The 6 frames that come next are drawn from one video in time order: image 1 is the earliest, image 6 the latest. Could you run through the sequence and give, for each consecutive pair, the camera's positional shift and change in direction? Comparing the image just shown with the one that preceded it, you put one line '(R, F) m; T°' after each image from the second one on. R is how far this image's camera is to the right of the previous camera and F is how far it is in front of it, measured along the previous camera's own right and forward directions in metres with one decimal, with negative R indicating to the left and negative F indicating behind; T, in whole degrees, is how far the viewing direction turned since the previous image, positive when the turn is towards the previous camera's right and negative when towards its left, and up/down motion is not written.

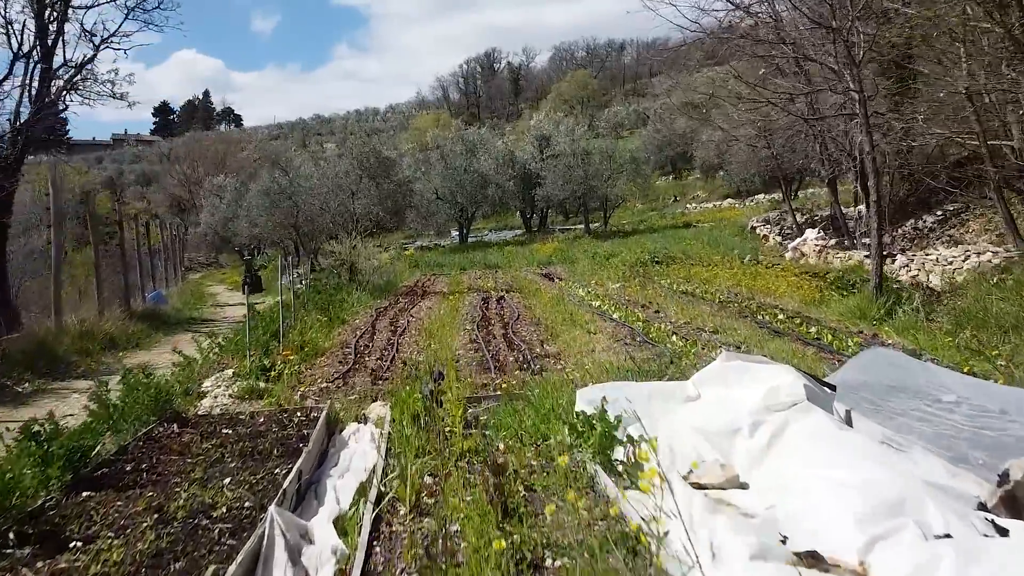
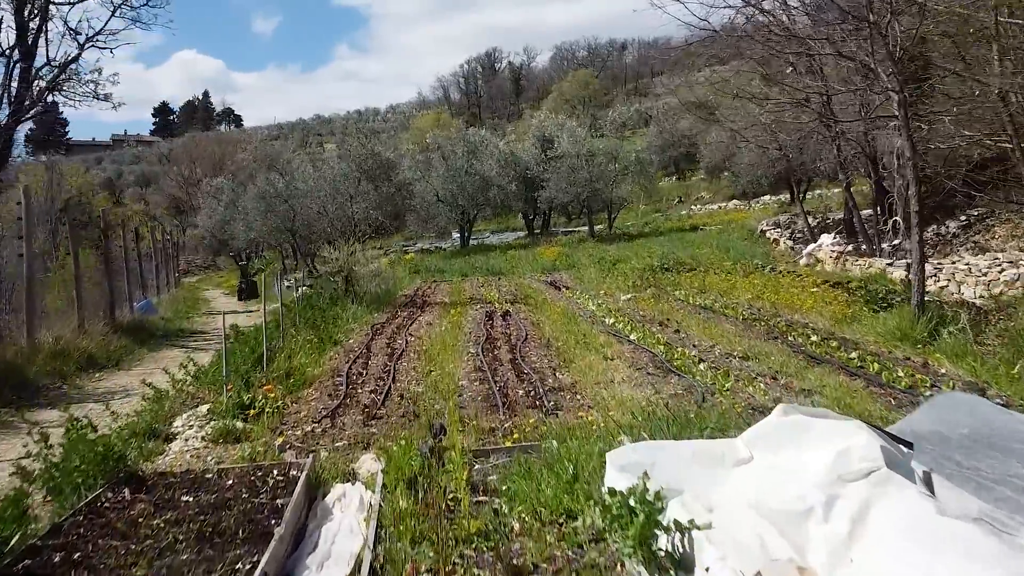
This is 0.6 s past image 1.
(-0.1, +0.7) m; 0°
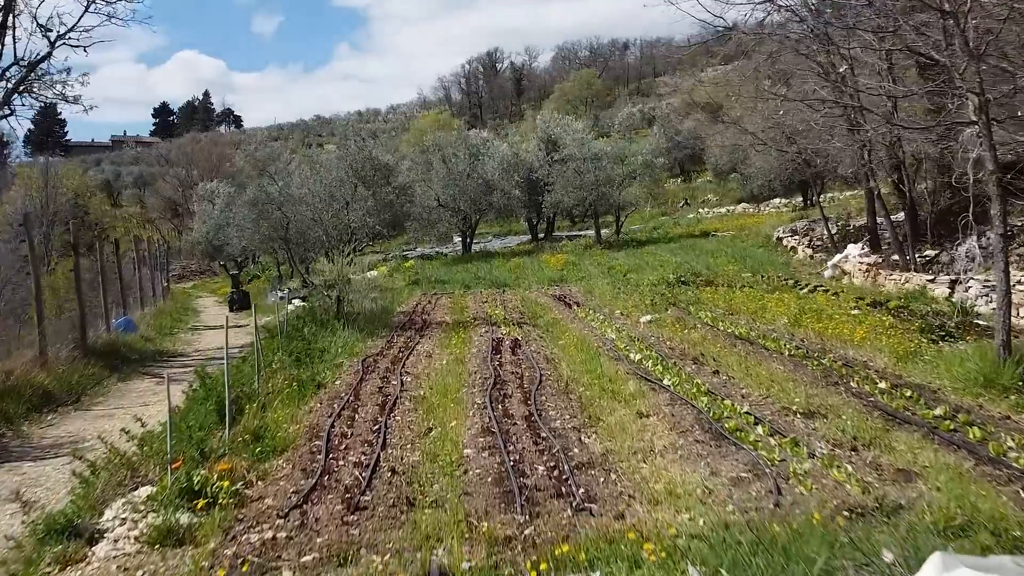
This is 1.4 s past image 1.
(-0.1, +1.1) m; 0°
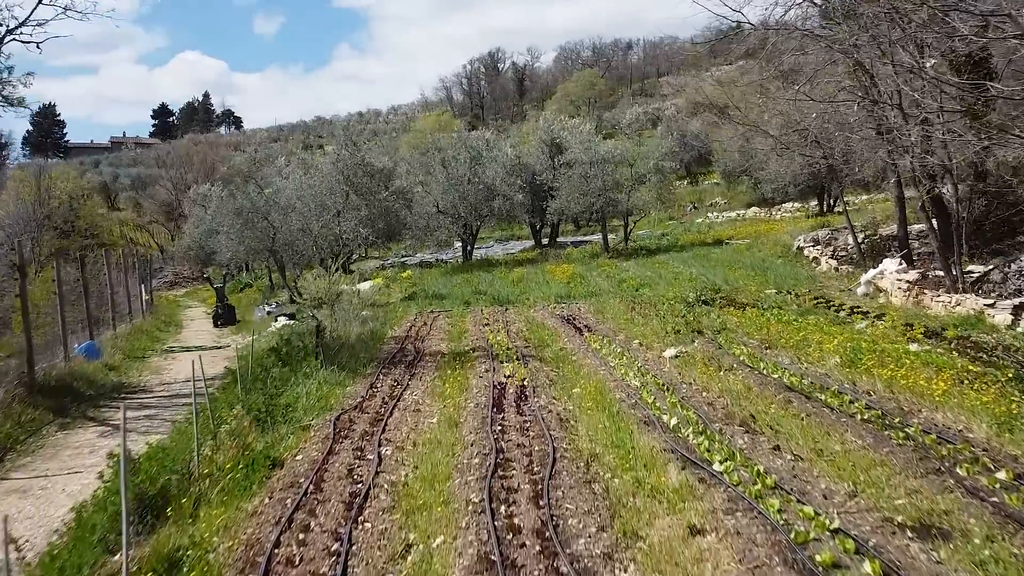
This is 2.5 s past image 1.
(0.0, +1.4) m; 0°
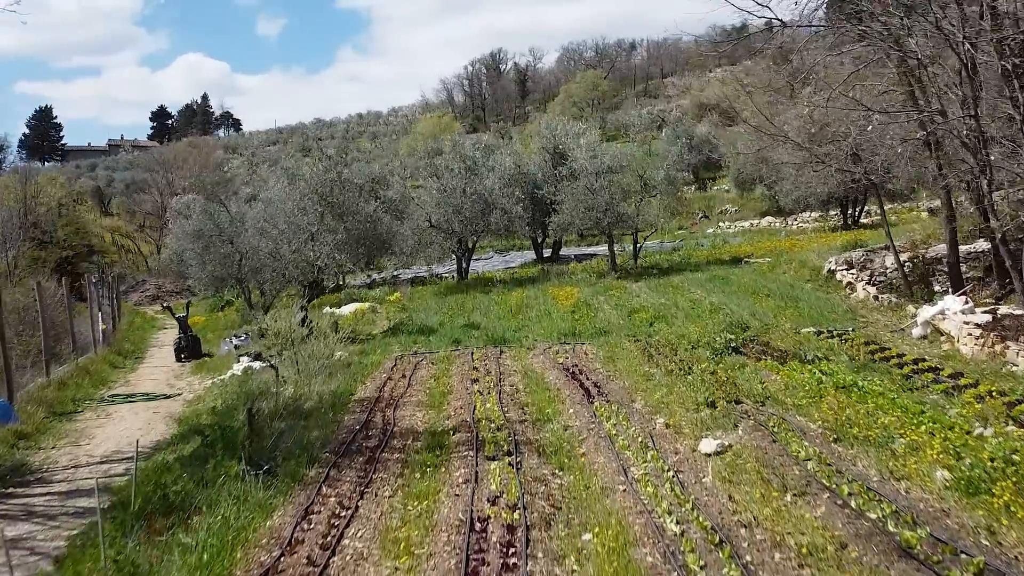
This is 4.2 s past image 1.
(+0.1, +2.3) m; 0°
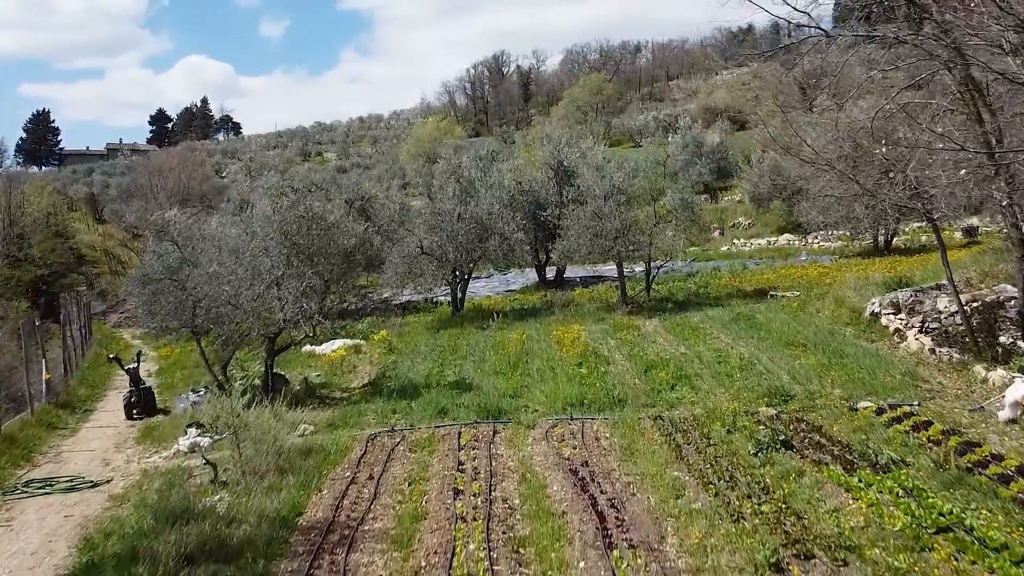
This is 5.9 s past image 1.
(+0.1, +2.4) m; 0°
